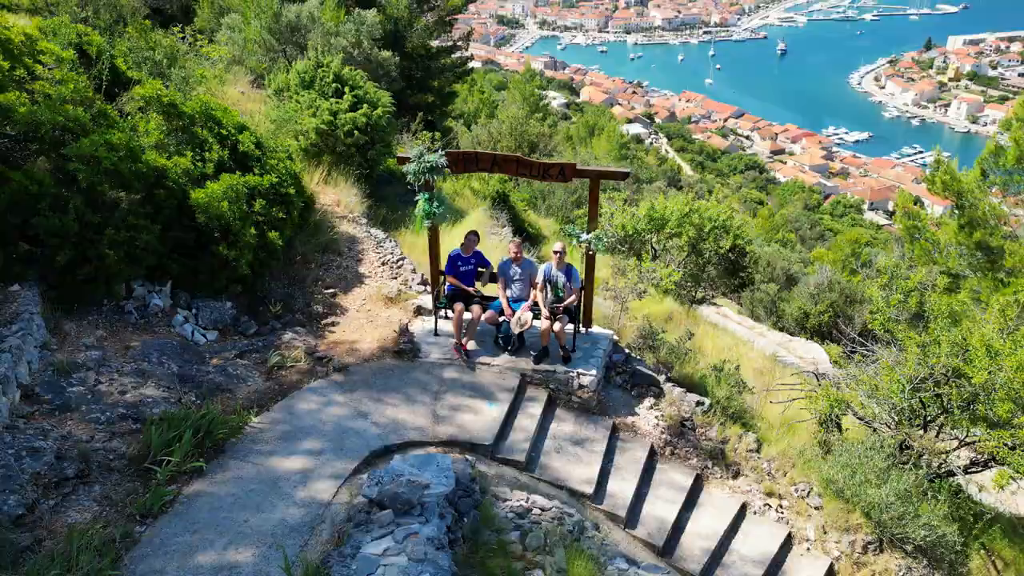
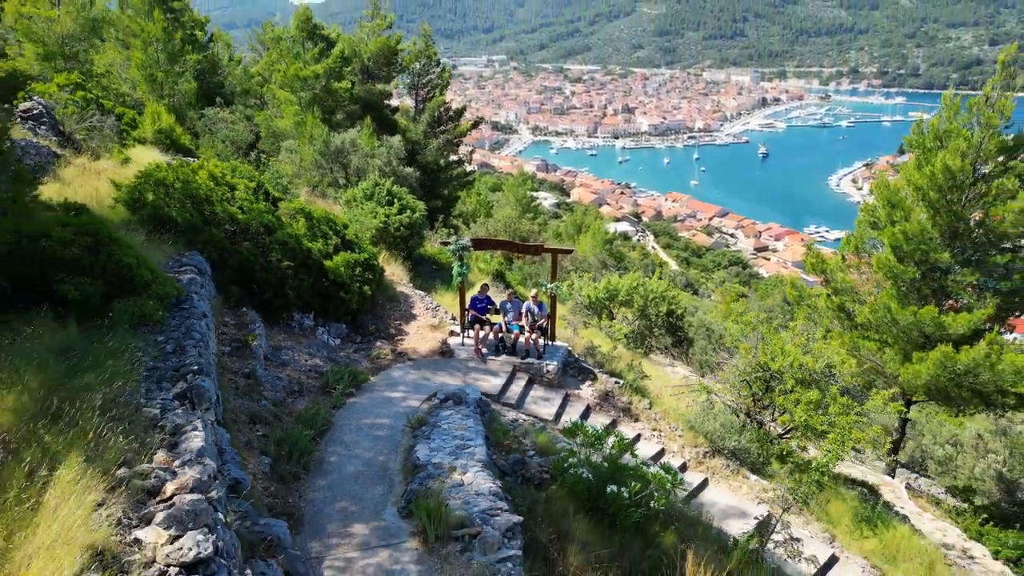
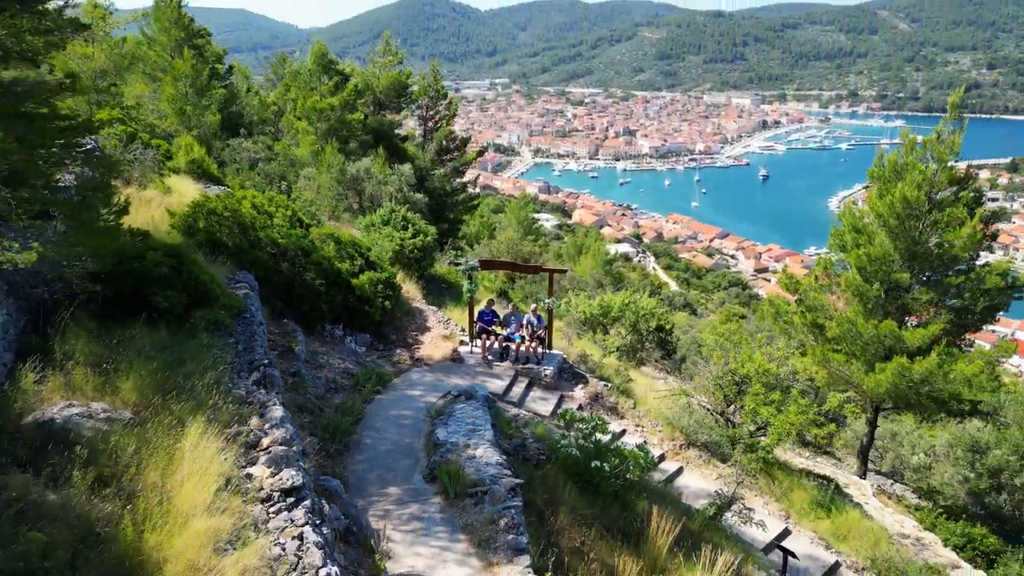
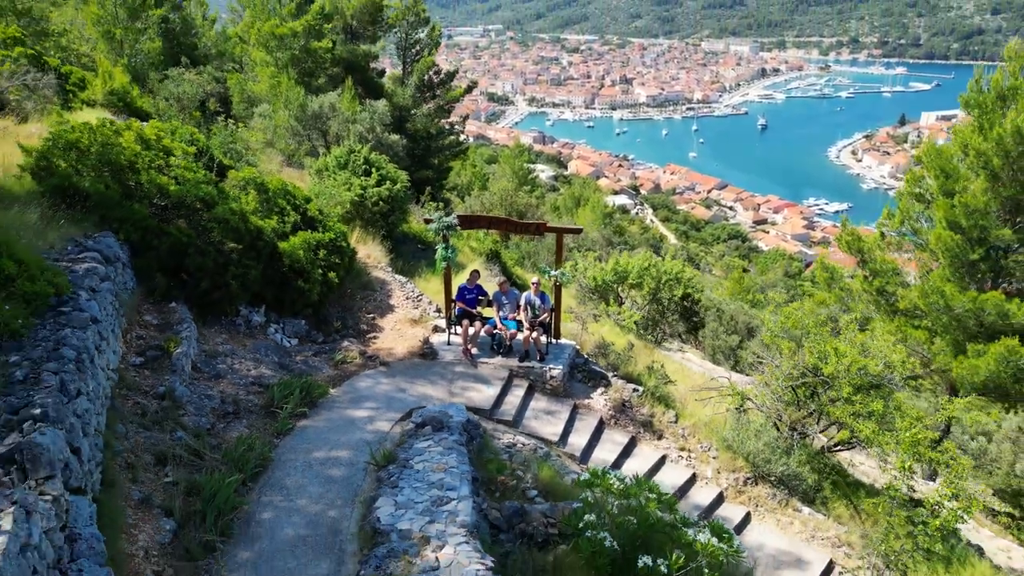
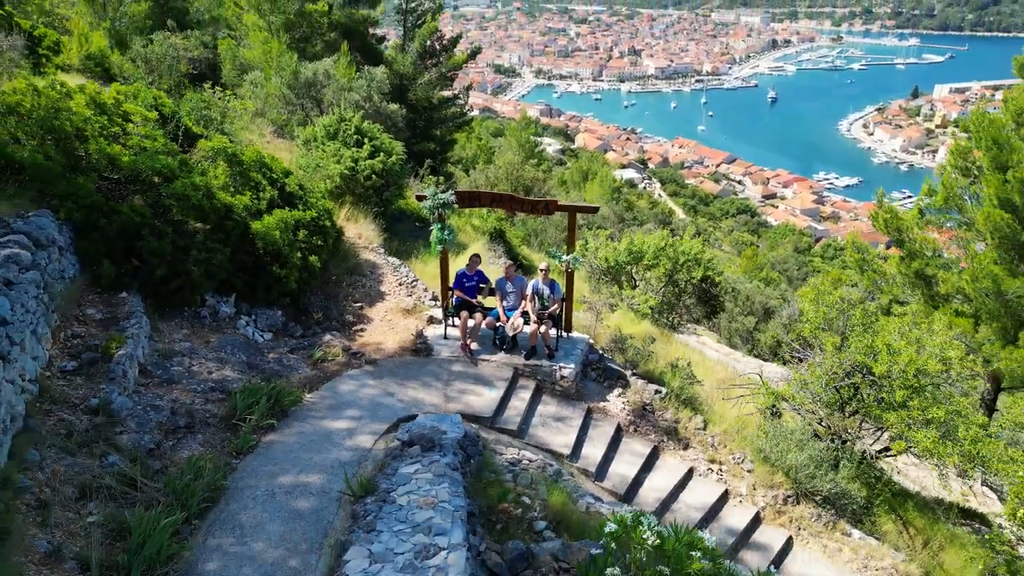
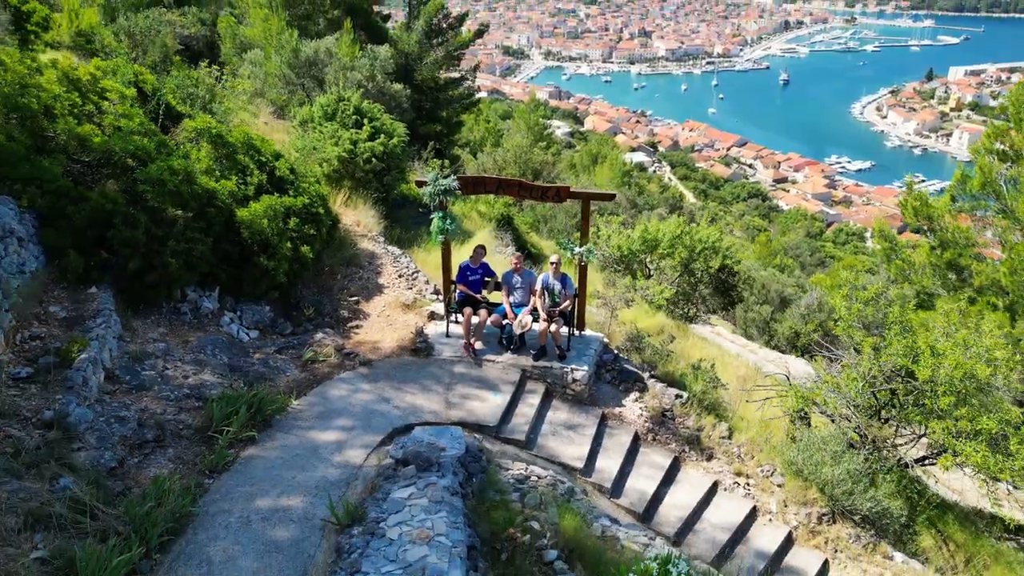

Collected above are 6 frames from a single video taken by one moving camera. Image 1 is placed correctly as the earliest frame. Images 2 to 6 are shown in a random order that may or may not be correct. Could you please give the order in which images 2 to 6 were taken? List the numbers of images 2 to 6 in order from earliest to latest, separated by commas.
6, 5, 4, 2, 3
